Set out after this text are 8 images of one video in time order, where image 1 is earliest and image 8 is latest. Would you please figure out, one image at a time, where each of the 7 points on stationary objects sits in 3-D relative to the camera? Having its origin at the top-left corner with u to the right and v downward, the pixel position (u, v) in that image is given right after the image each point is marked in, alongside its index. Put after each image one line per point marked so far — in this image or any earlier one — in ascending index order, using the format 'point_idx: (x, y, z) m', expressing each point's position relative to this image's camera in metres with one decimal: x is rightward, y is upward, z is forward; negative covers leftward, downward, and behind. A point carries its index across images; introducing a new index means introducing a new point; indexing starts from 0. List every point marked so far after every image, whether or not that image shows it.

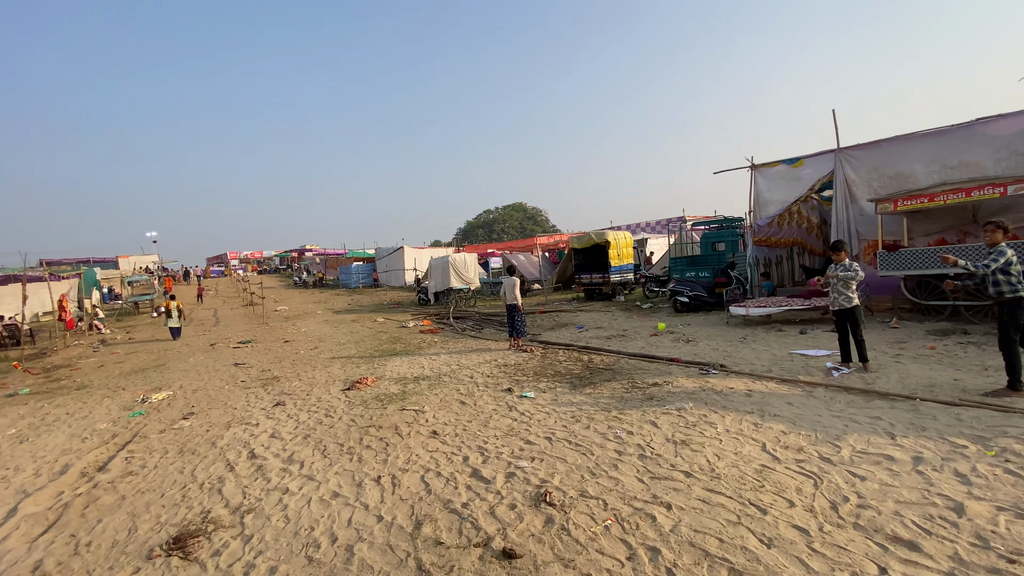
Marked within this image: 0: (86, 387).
0: (-9.3, -2.2, +10.3) m
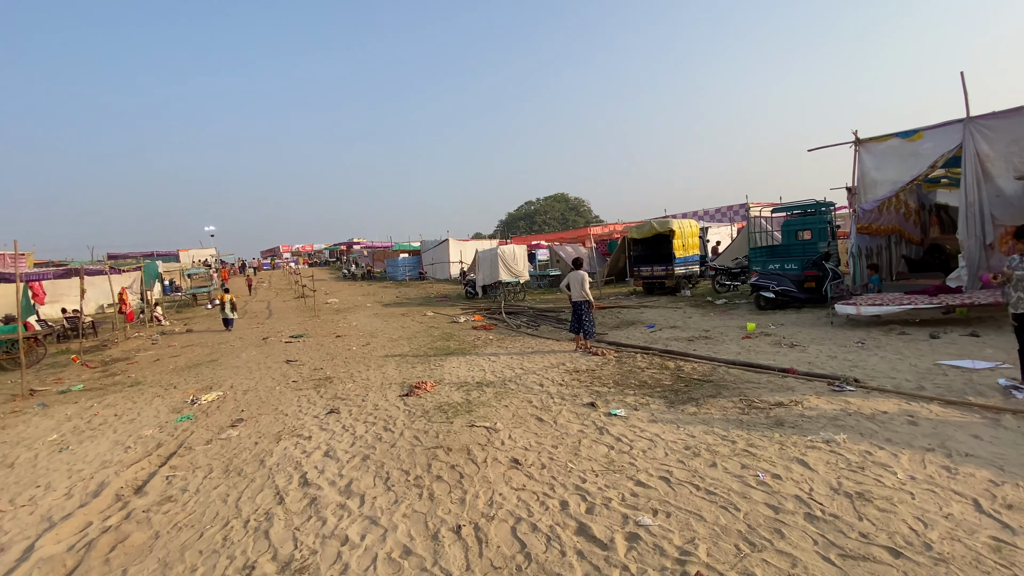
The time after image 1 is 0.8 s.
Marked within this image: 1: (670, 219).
0: (-8.0, -2.1, +10.0) m
1: (+6.0, +2.6, +17.6) m
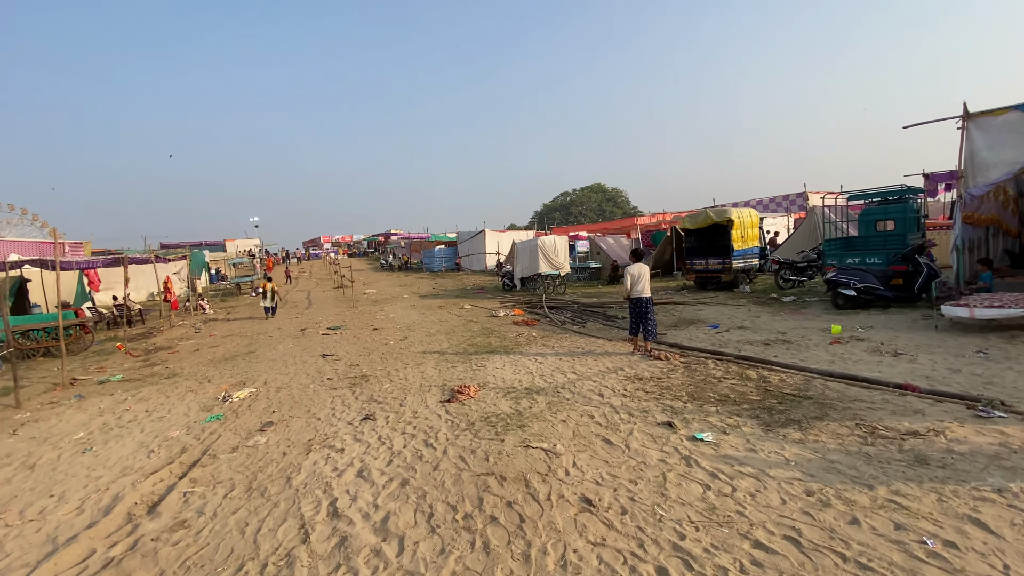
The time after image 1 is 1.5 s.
0: (-7.0, -1.9, +9.8) m
1: (+7.5, +2.8, +16.3) m
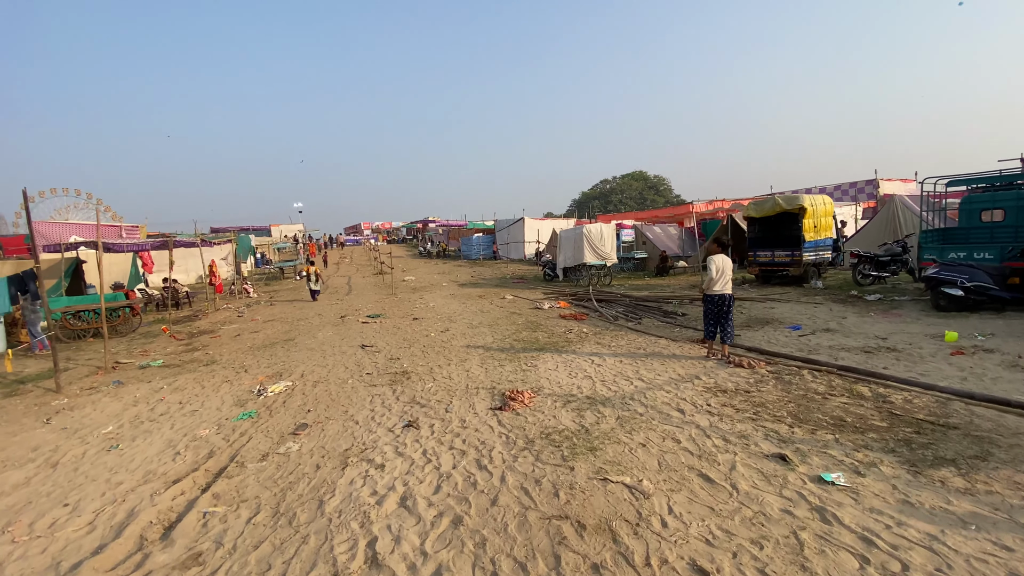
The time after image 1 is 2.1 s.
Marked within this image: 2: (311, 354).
0: (-6.0, -1.6, +9.5) m
1: (+9.0, +2.9, +14.7) m
2: (-4.3, -1.4, +10.0) m
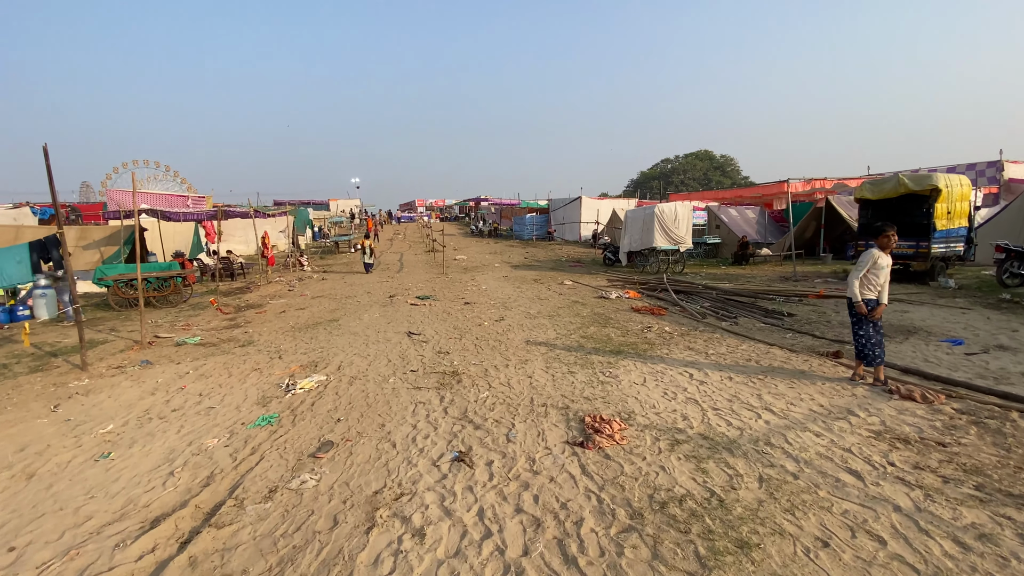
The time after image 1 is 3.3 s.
0: (-4.8, -1.1, +8.6) m
1: (+10.9, +3.0, +12.1) m
2: (-3.1, -1.0, +9.0) m
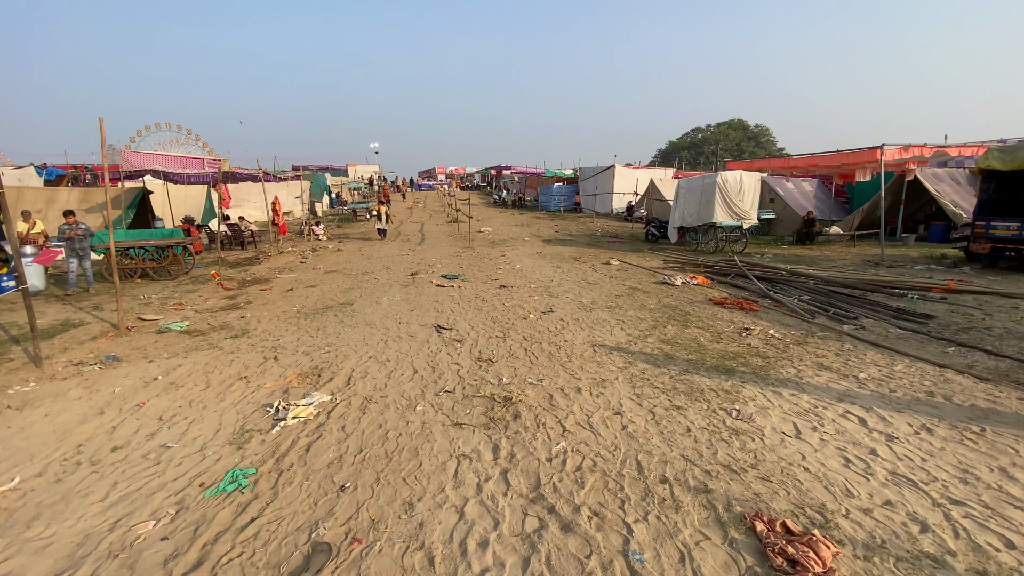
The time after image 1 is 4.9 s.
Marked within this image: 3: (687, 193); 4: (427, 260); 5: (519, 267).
0: (-4.0, -0.8, +6.9) m
1: (+11.9, +3.1, +9.6) m
2: (-2.2, -0.7, +7.2) m
3: (+5.9, +3.2, +15.9) m
4: (-2.8, +0.9, +15.2) m
5: (+0.2, +0.6, +13.1) m
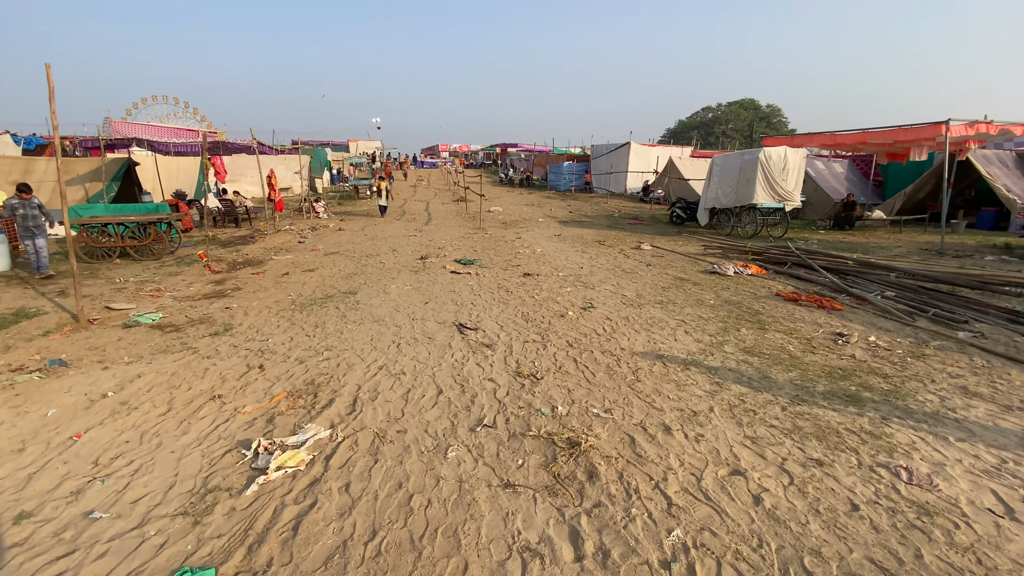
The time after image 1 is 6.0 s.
0: (-3.5, -0.7, +5.7) m
1: (+12.4, +3.1, +8.2) m
2: (-1.8, -0.6, +6.0) m
3: (+6.5, +3.6, +14.4) m
4: (-2.2, +1.4, +13.9) m
5: (+0.7, +0.9, +11.8) m
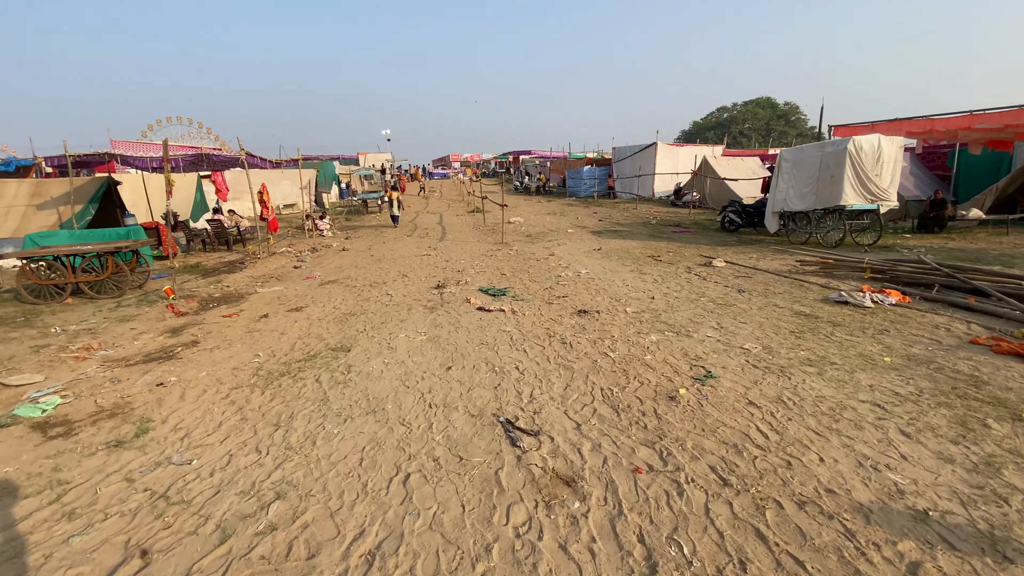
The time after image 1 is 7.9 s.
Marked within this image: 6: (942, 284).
0: (-2.9, -1.3, +3.4) m
1: (+13.0, +2.9, +5.5) m
2: (-1.1, -1.2, +3.7) m
3: (+7.2, +3.1, +12.0) m
4: (-1.4, +0.6, +11.6) m
5: (+1.5, +0.3, +9.4) m
6: (+6.3, +0.1, +6.9) m
